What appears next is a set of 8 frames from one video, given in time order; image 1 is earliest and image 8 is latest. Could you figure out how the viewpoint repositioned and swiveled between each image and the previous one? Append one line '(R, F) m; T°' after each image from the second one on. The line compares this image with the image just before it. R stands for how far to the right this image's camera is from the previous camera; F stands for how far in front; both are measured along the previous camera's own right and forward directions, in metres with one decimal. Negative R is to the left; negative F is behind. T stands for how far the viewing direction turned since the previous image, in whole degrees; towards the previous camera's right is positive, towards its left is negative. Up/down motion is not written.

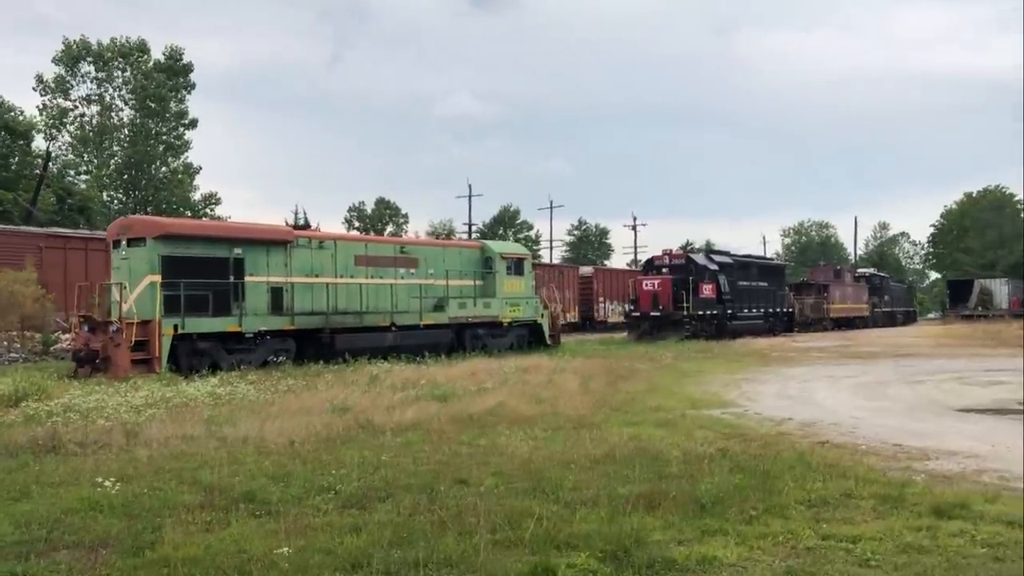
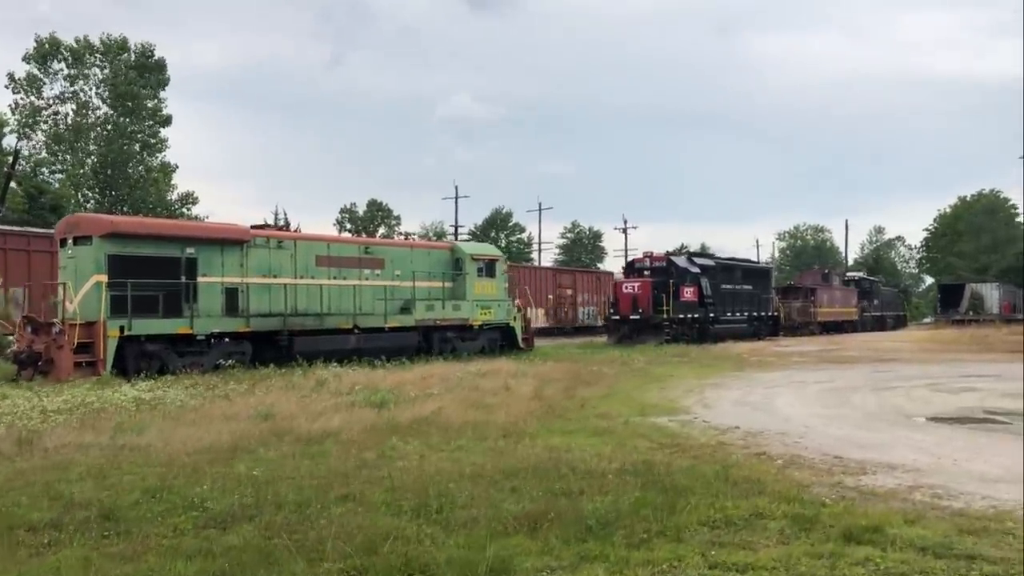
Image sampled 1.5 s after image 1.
(+0.9, +0.6) m; 0°
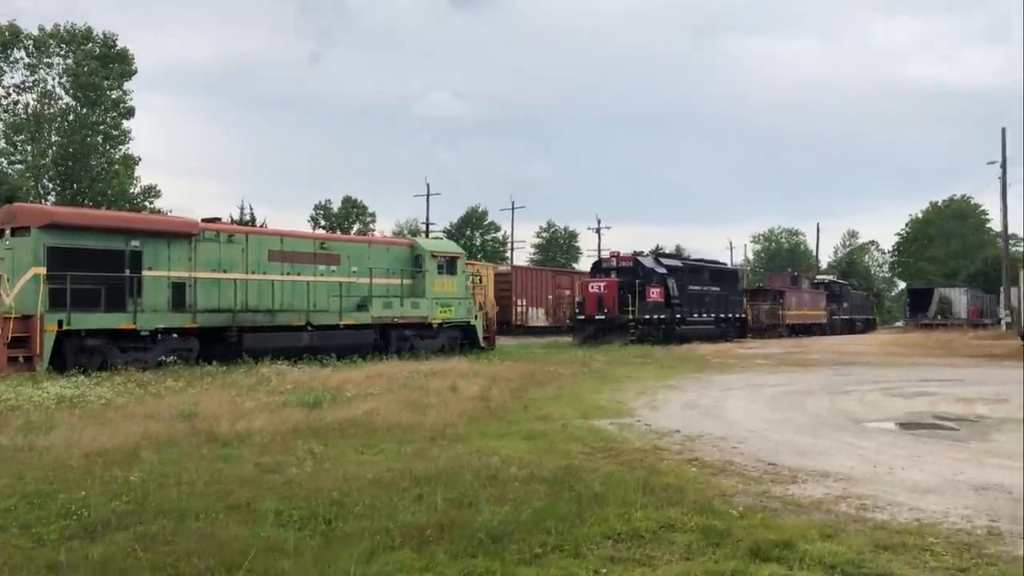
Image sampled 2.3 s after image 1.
(+0.6, +0.4) m; +1°
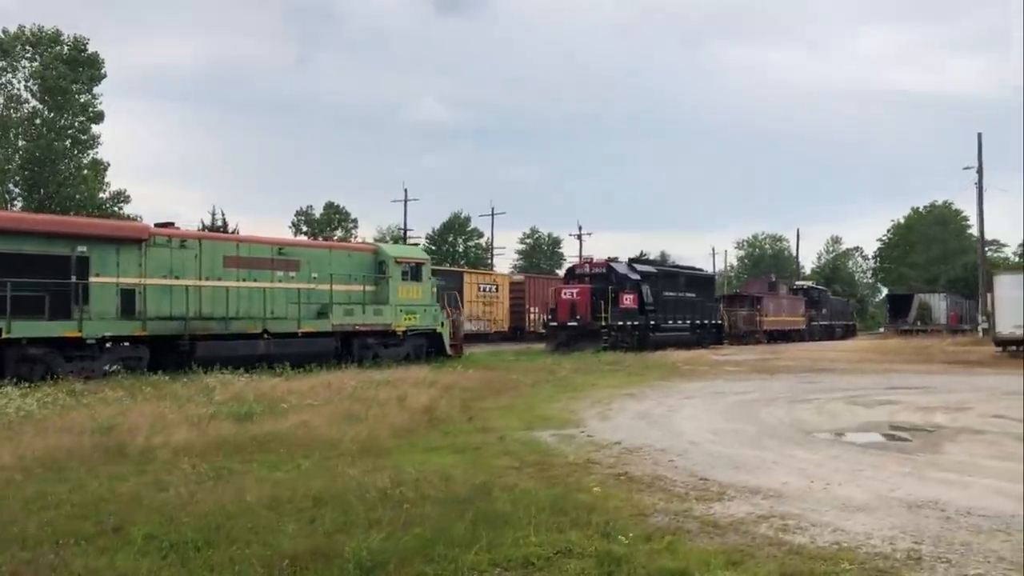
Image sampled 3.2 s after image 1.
(+0.7, +0.5) m; +1°
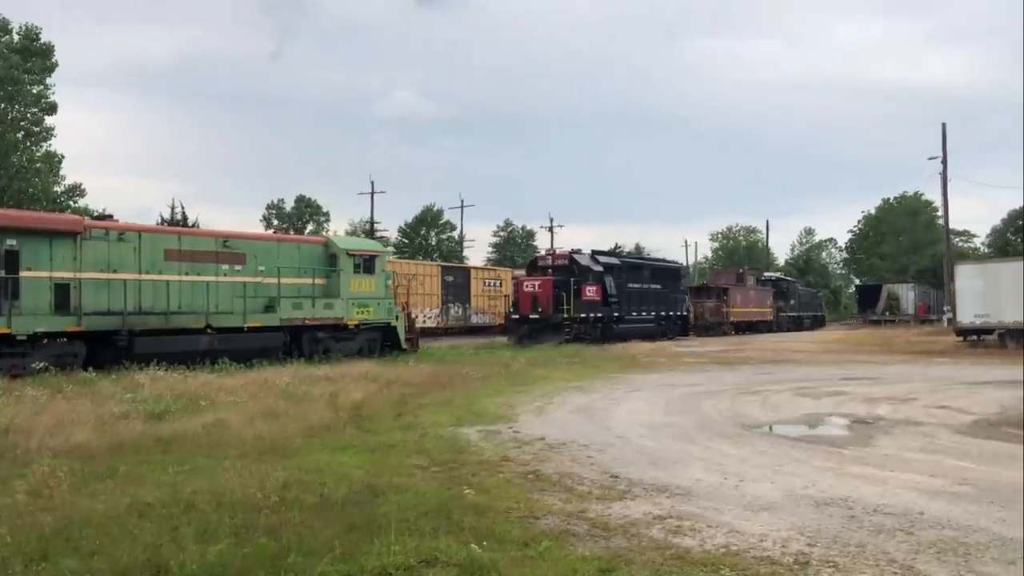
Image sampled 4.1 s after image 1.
(+0.8, +0.4) m; +1°
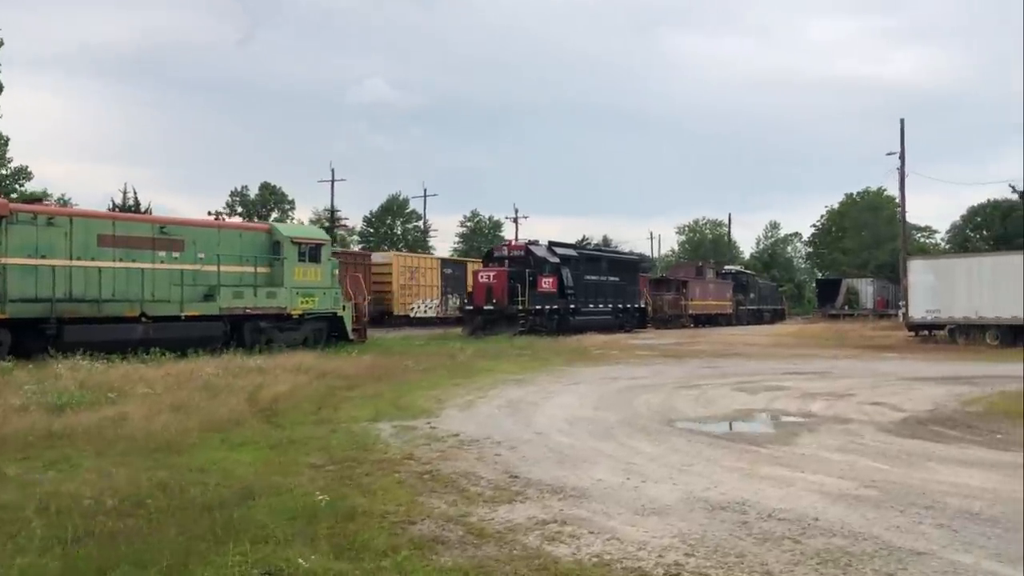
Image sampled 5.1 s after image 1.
(+0.7, +0.4) m; +2°
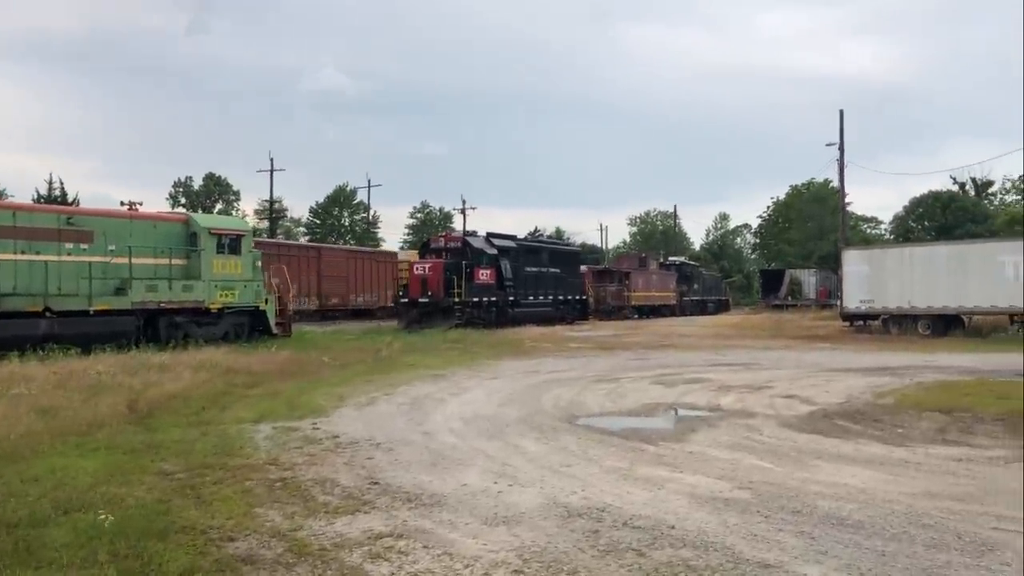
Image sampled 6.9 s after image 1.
(+0.8, +0.5) m; +3°
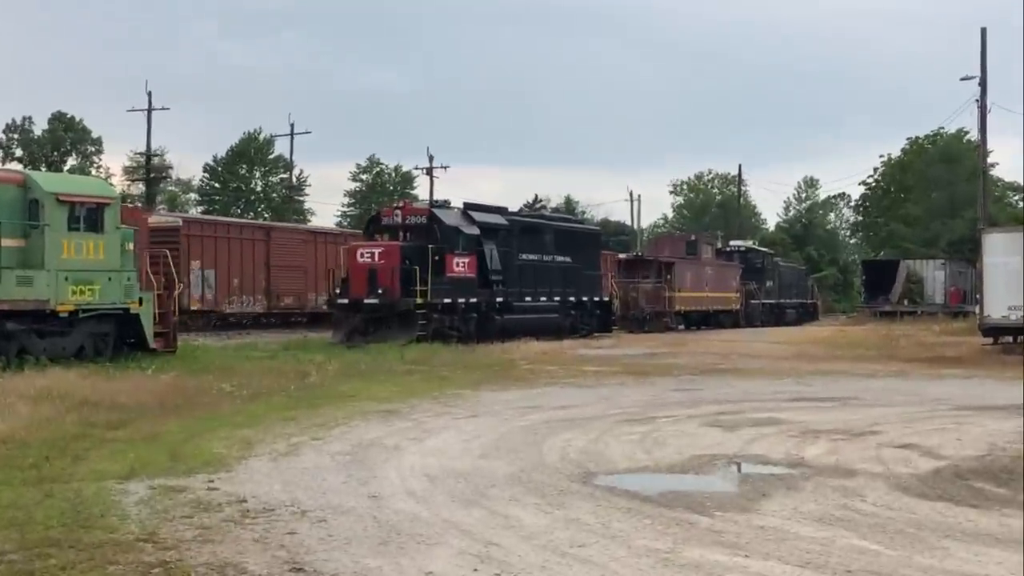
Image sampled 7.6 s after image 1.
(+0.3, +2.1) m; -3°
